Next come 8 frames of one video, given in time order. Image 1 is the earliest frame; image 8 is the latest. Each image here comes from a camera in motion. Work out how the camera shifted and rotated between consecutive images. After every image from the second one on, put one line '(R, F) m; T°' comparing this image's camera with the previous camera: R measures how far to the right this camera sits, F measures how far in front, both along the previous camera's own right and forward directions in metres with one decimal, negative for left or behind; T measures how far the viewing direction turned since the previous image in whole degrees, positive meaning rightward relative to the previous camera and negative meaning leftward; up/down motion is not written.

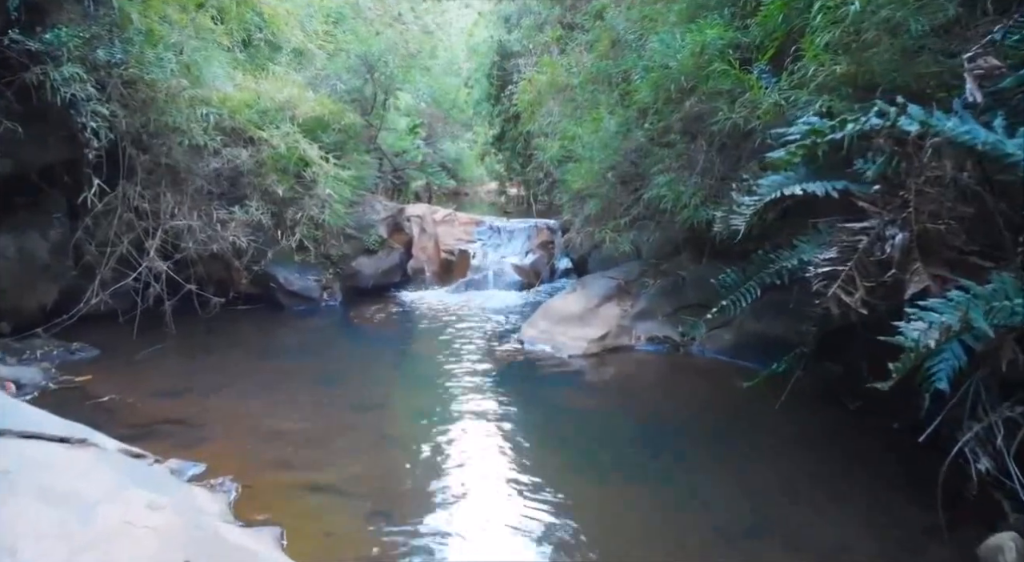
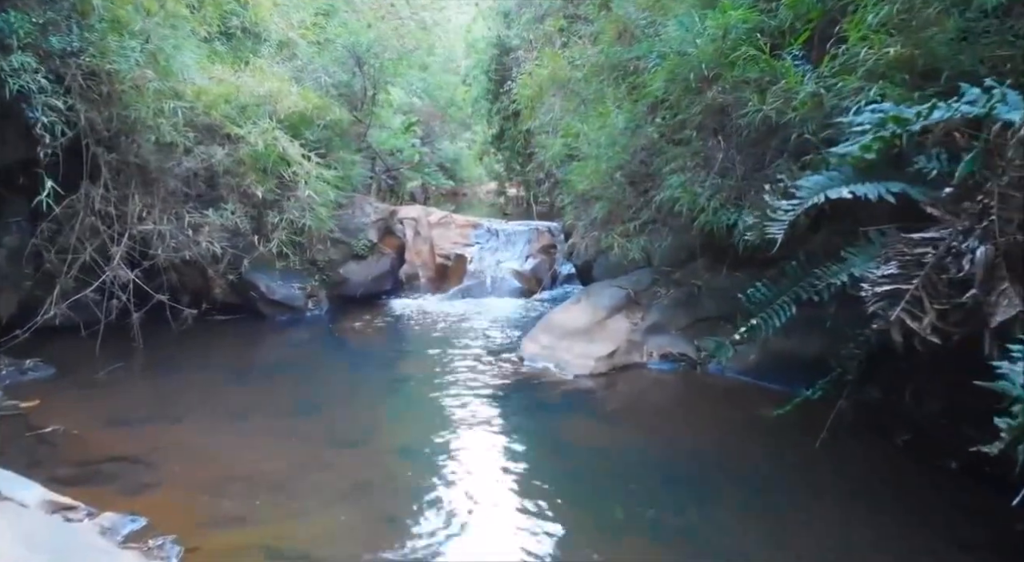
(0.0, +0.5) m; 0°
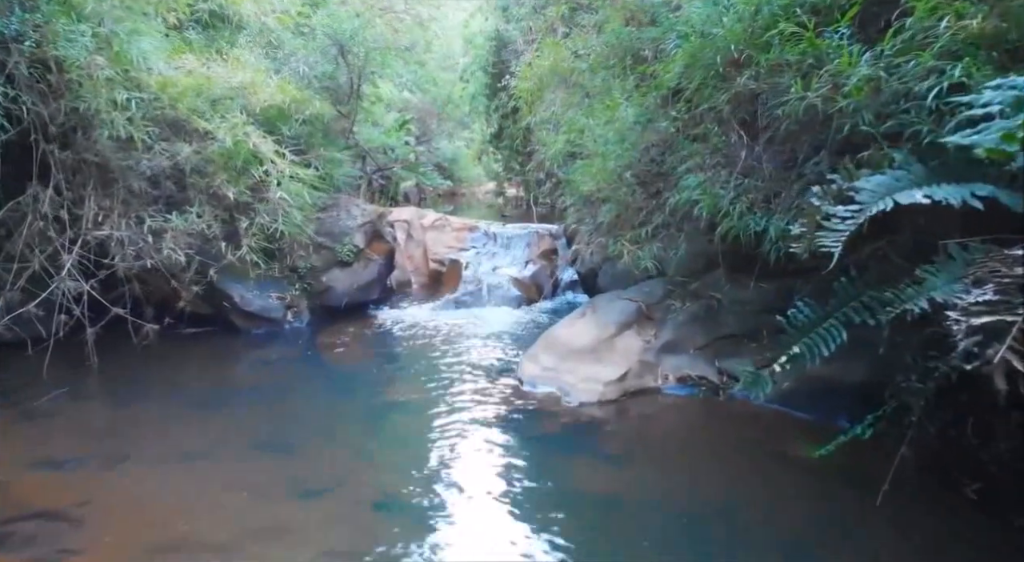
(0.0, +0.6) m; 0°
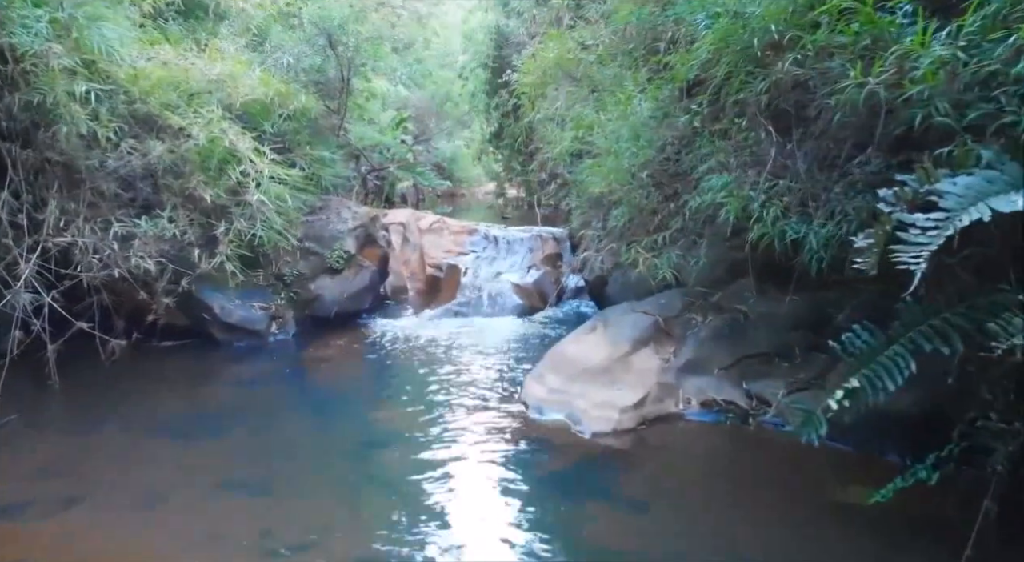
(0.0, +0.5) m; 0°
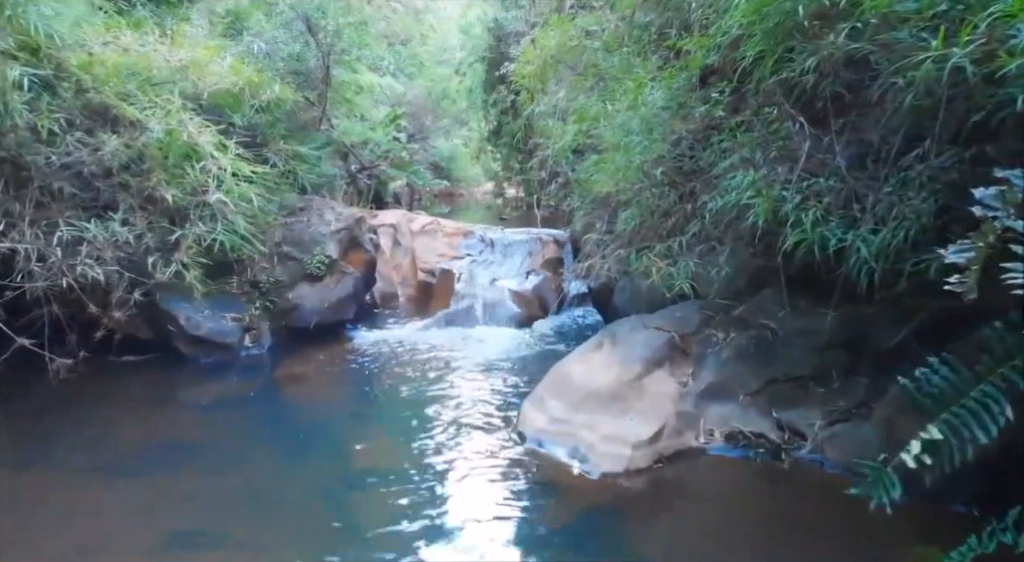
(0.0, +0.6) m; 0°
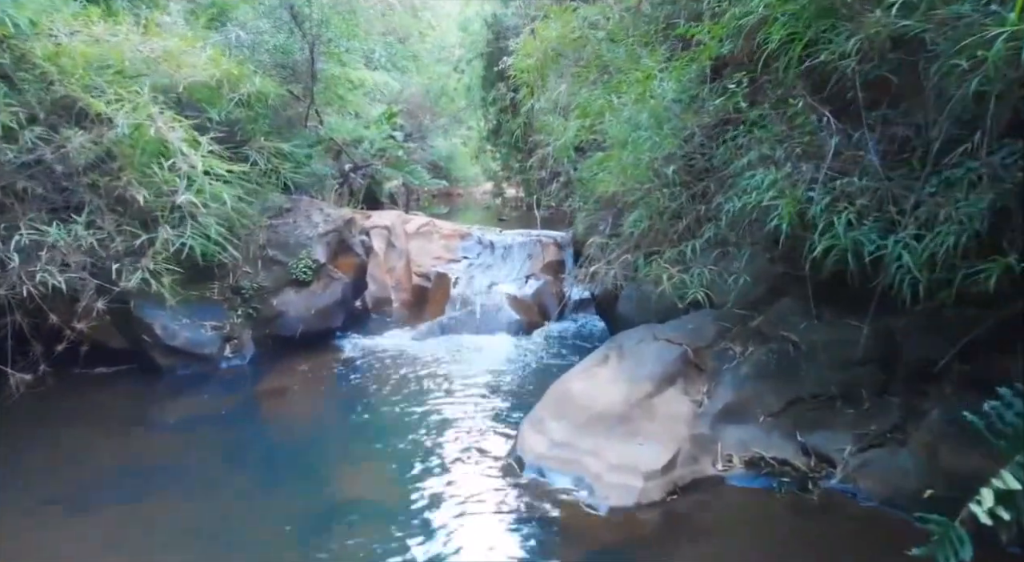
(0.0, +0.3) m; 0°
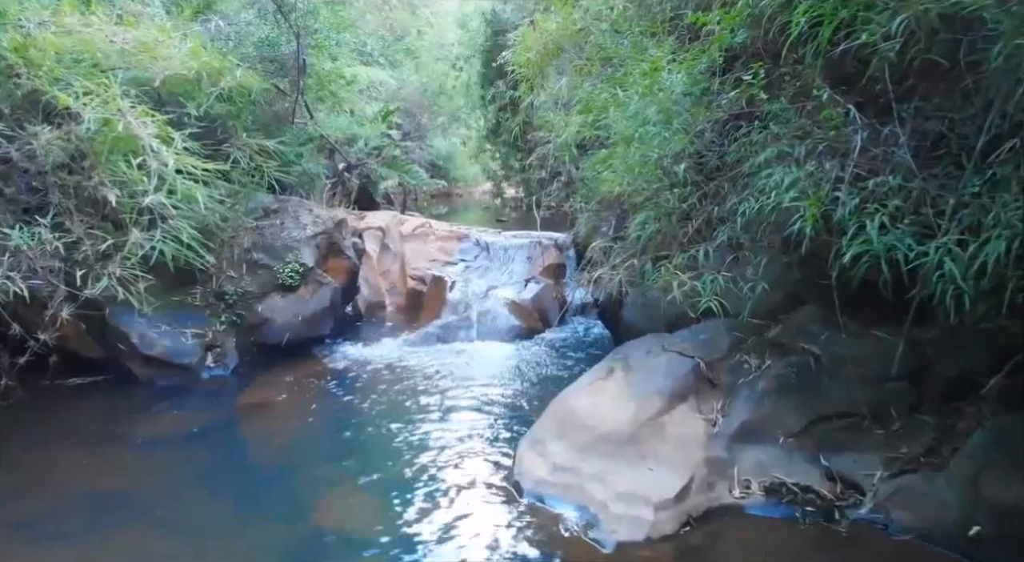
(0.0, +0.3) m; 0°
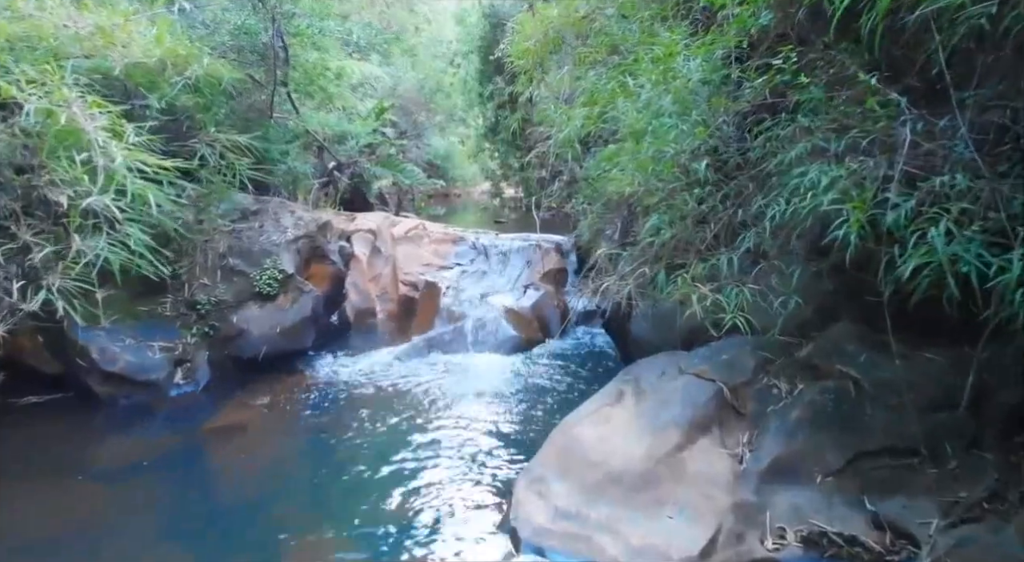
(0.0, +0.4) m; 0°
